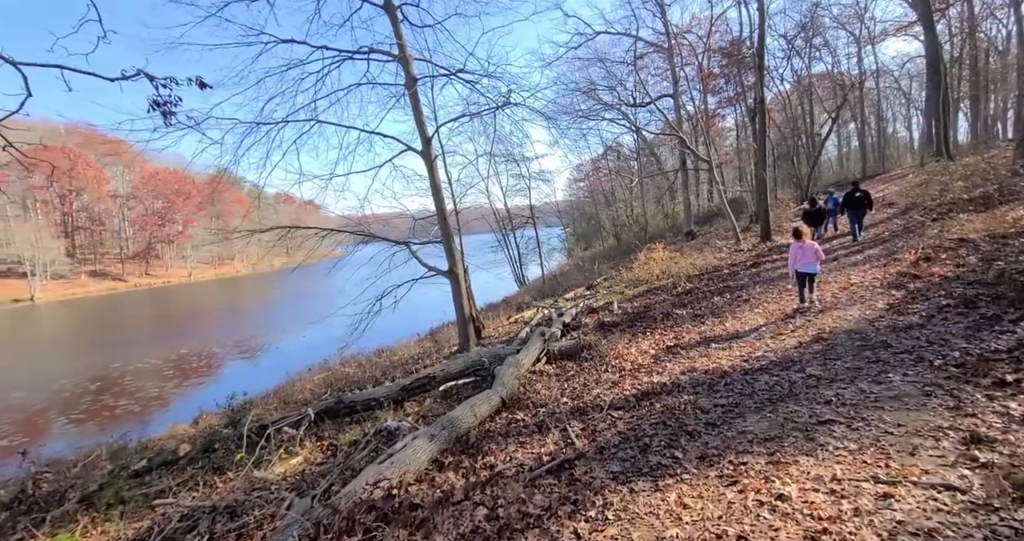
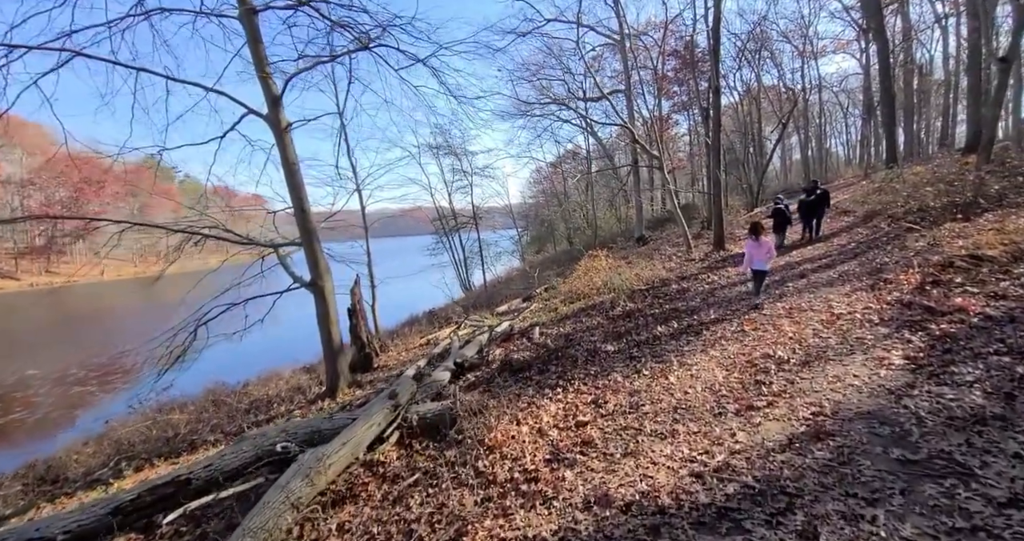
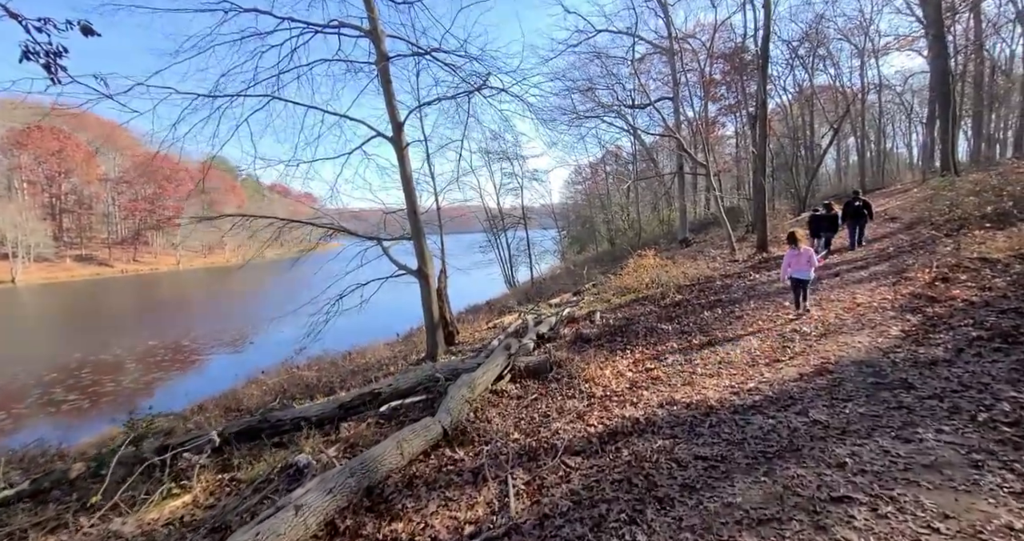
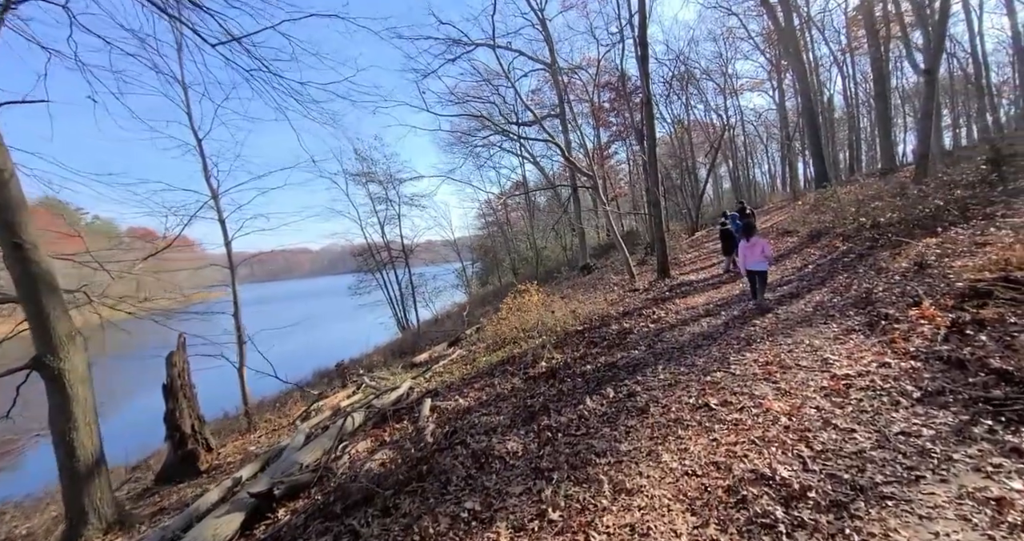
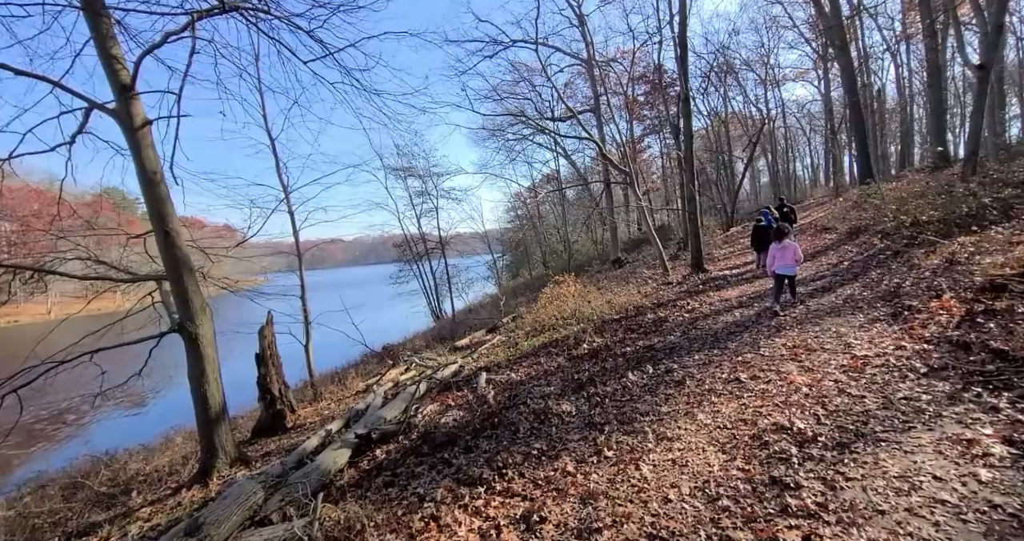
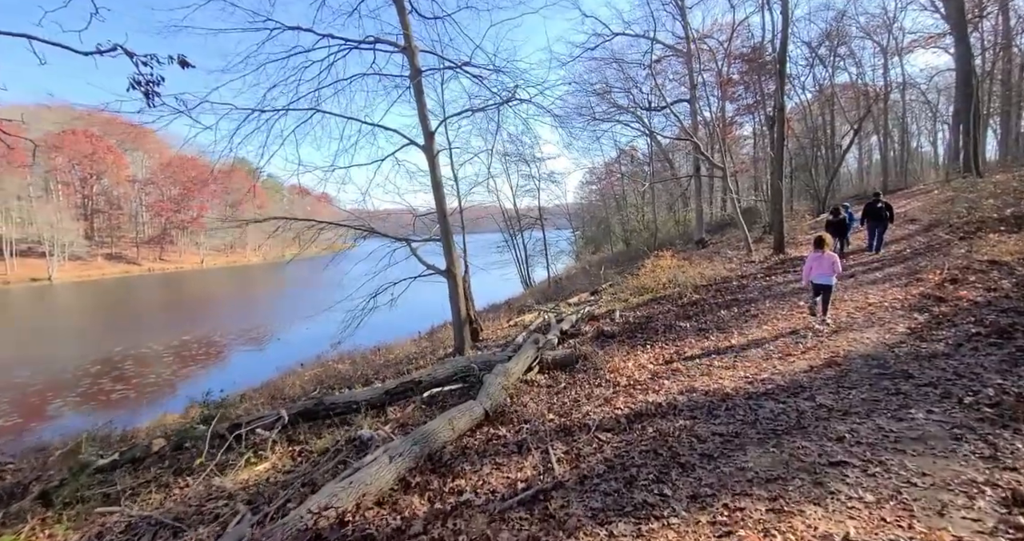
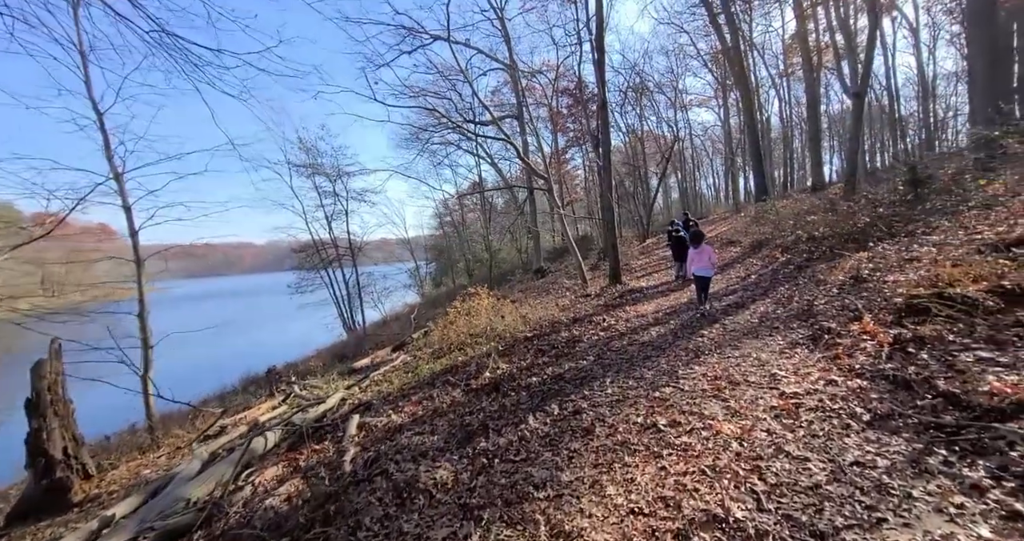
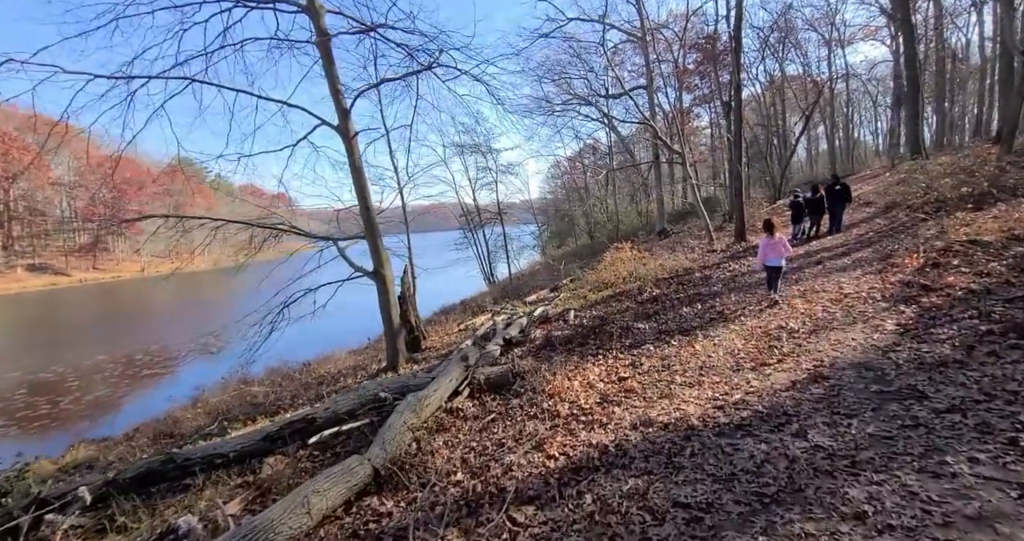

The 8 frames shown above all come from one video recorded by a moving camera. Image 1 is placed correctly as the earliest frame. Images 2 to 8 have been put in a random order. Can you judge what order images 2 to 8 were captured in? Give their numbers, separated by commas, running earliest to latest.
6, 3, 8, 2, 5, 4, 7
